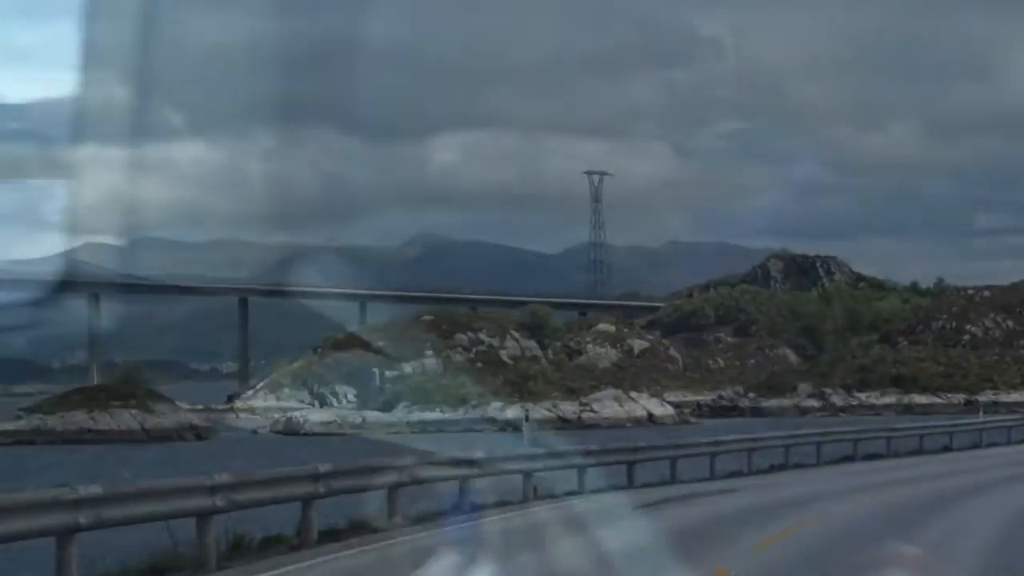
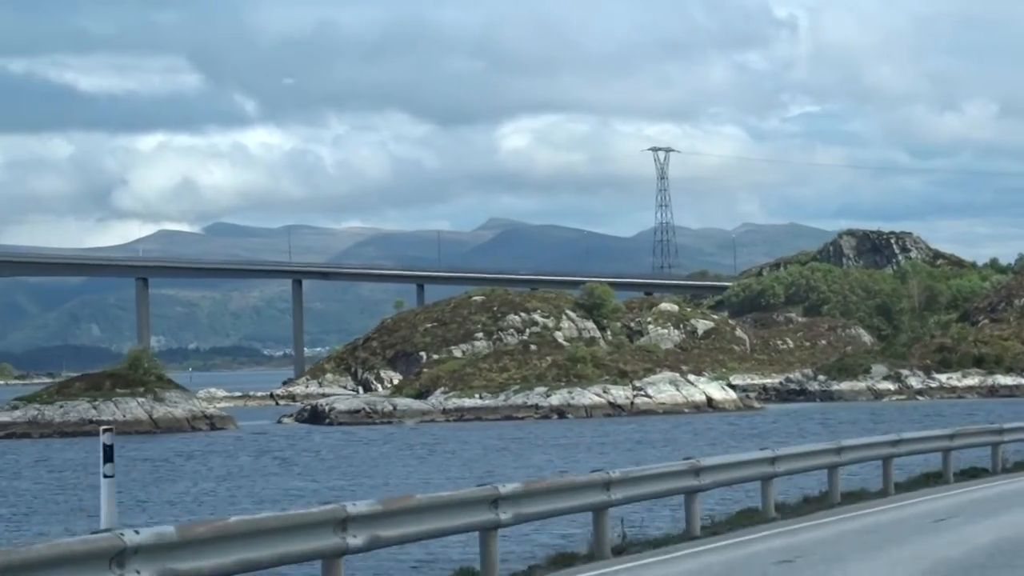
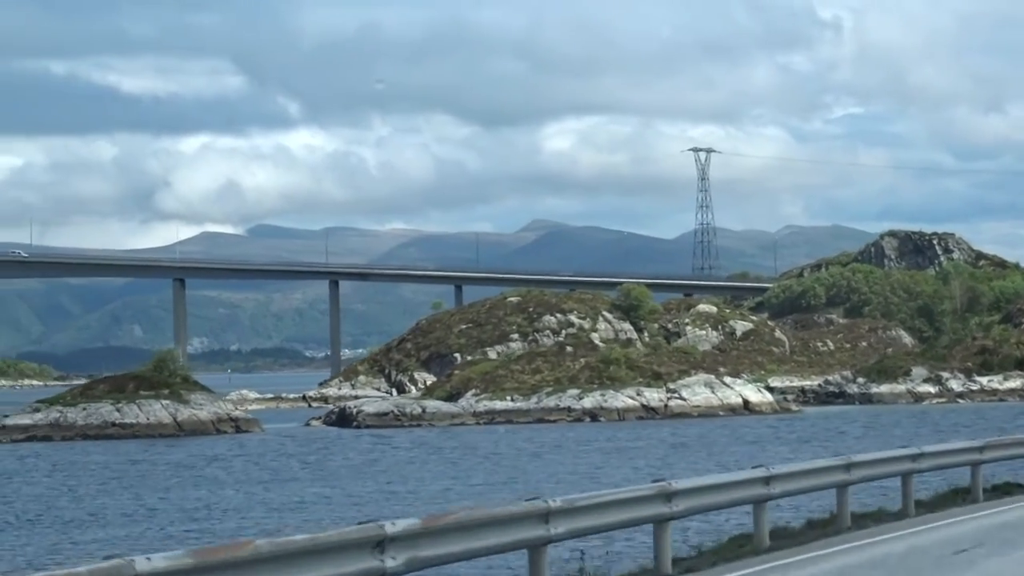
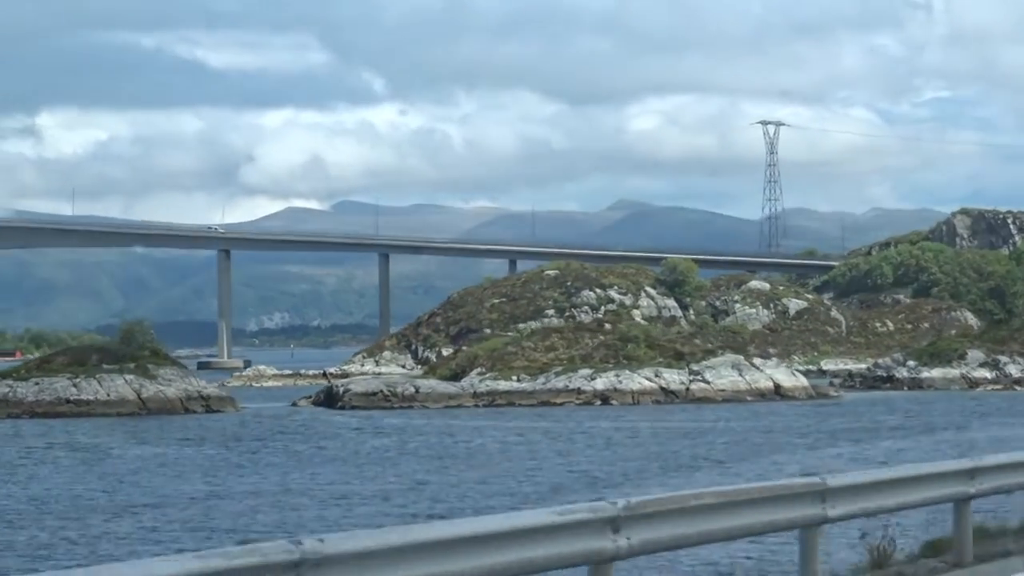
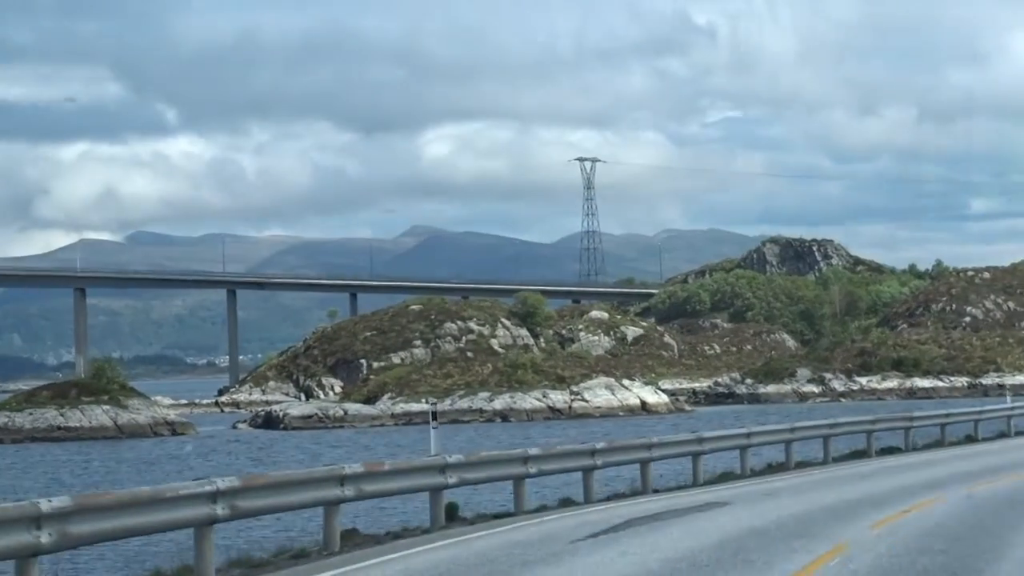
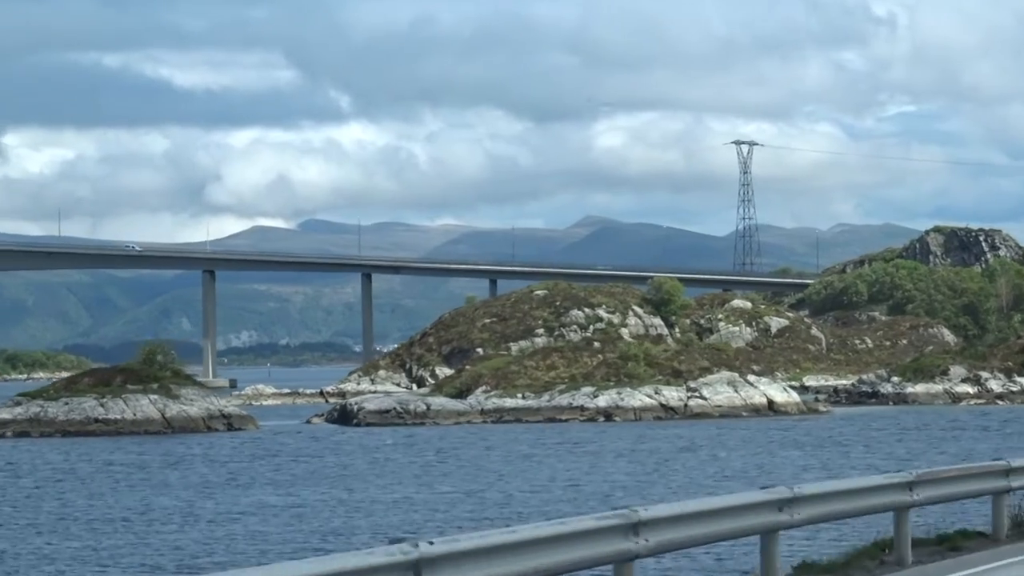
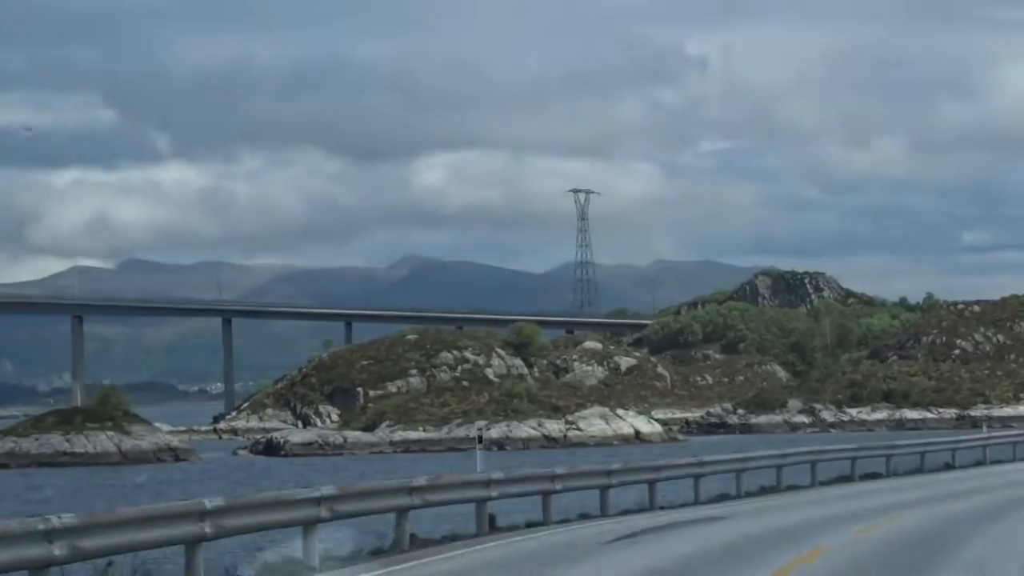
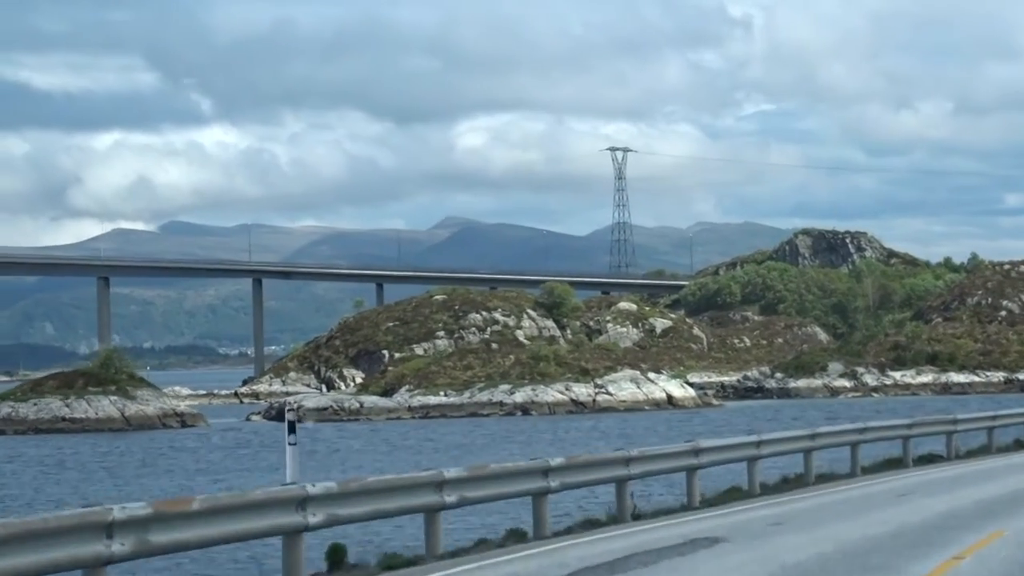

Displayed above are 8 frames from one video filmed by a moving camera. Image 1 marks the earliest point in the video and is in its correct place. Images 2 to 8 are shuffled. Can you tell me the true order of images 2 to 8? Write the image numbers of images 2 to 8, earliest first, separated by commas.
7, 5, 8, 2, 3, 6, 4
